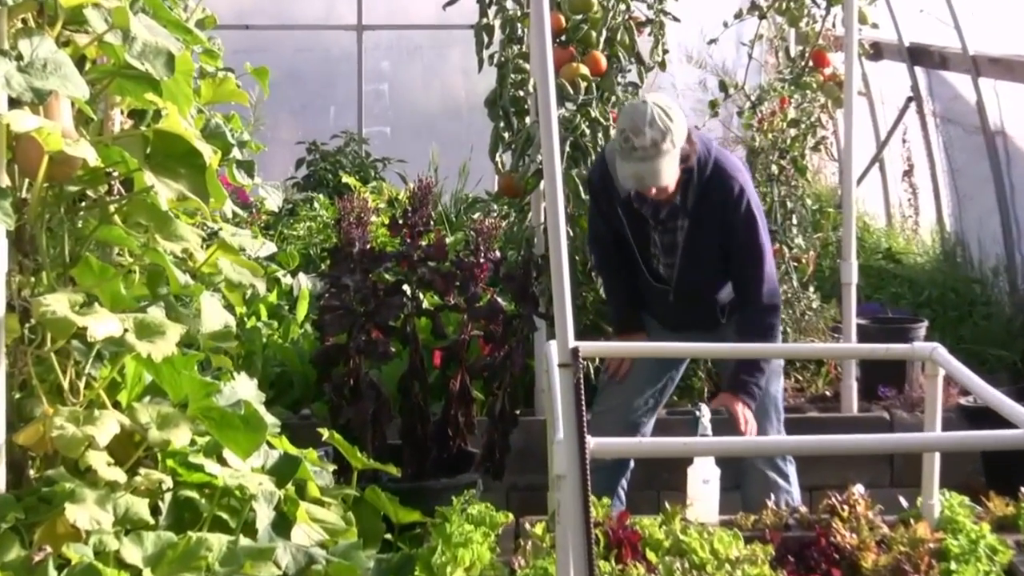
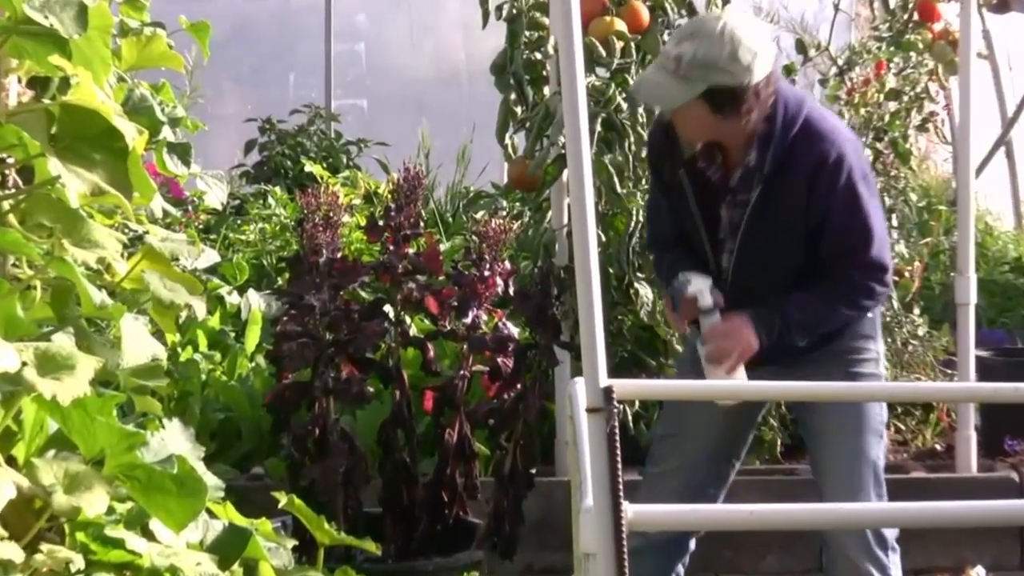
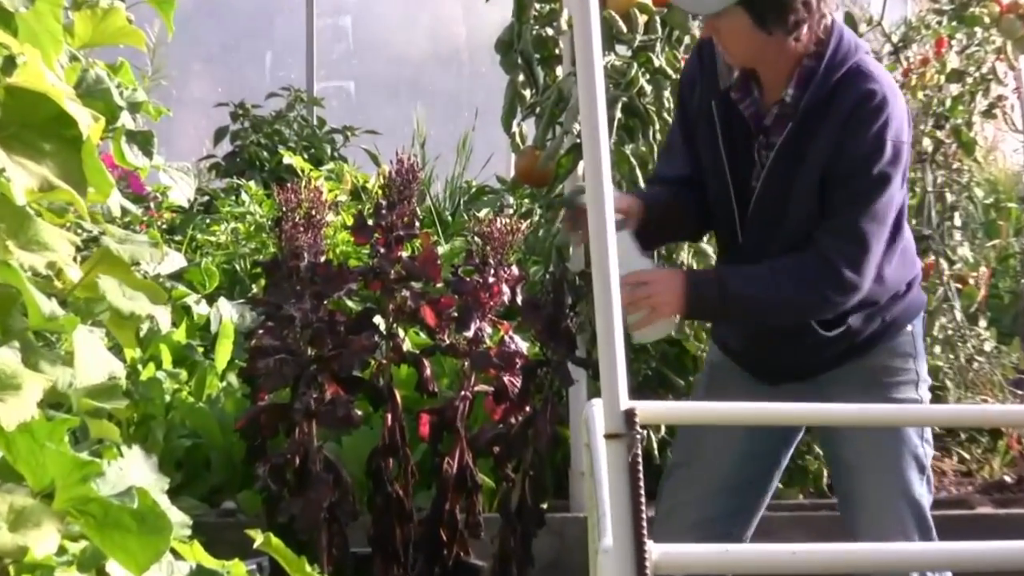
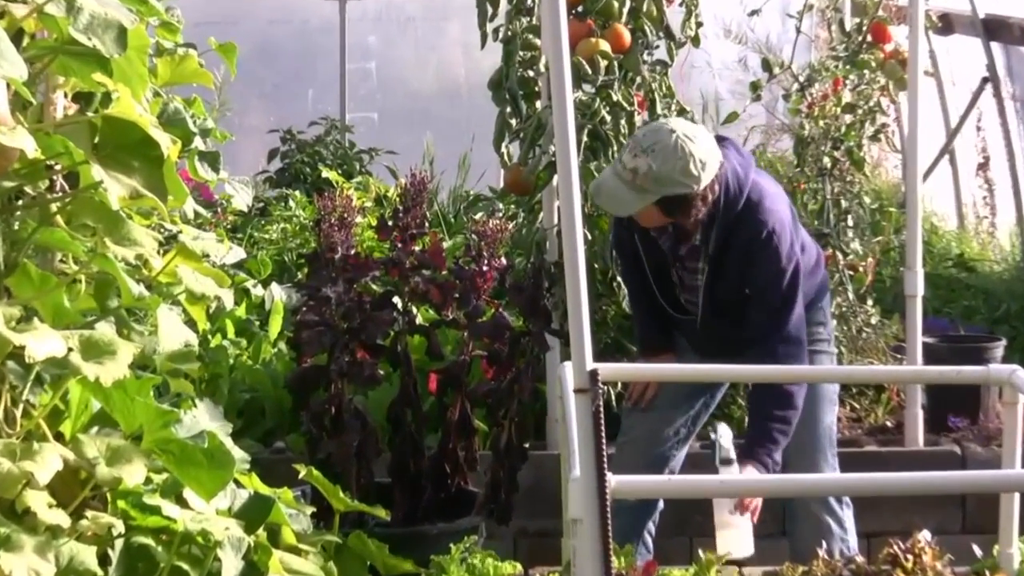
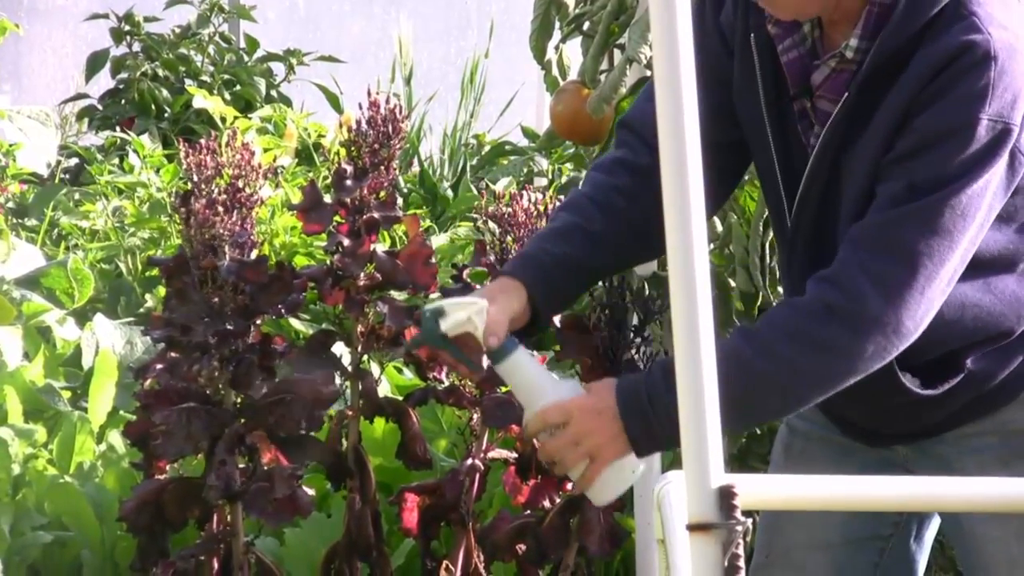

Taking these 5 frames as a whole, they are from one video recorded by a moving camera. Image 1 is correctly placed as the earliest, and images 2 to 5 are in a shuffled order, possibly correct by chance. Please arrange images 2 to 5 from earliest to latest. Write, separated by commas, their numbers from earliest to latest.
4, 2, 3, 5
